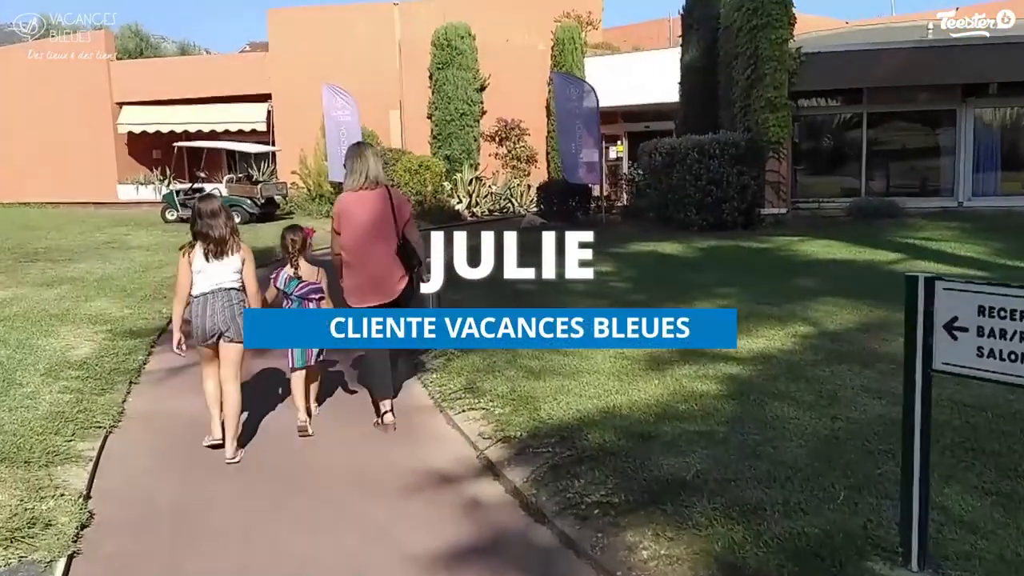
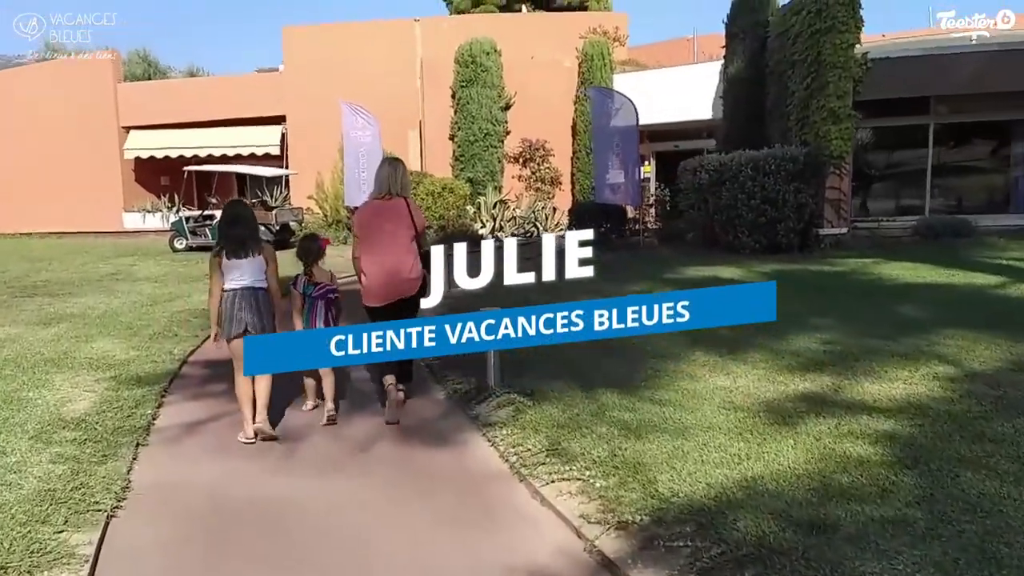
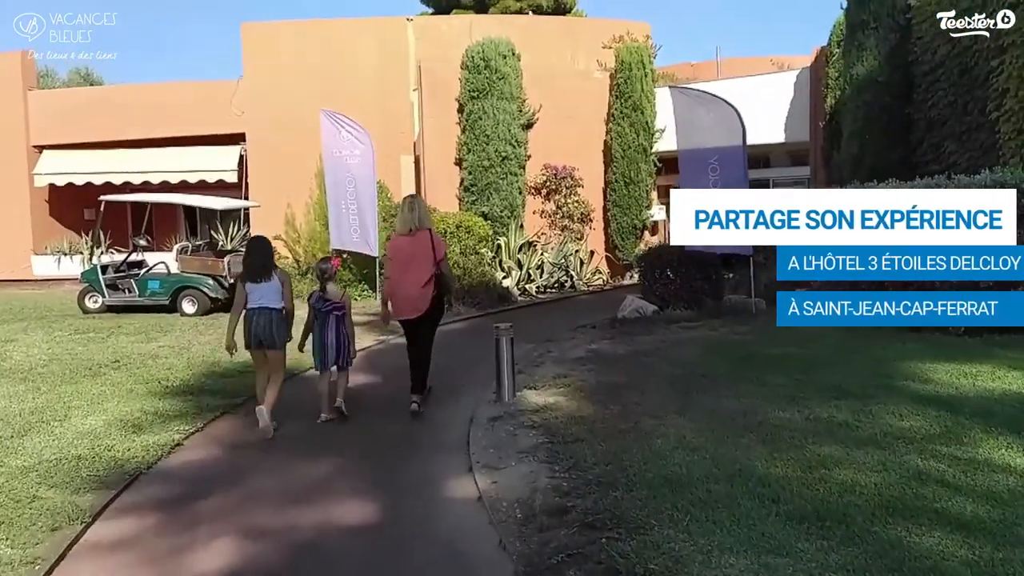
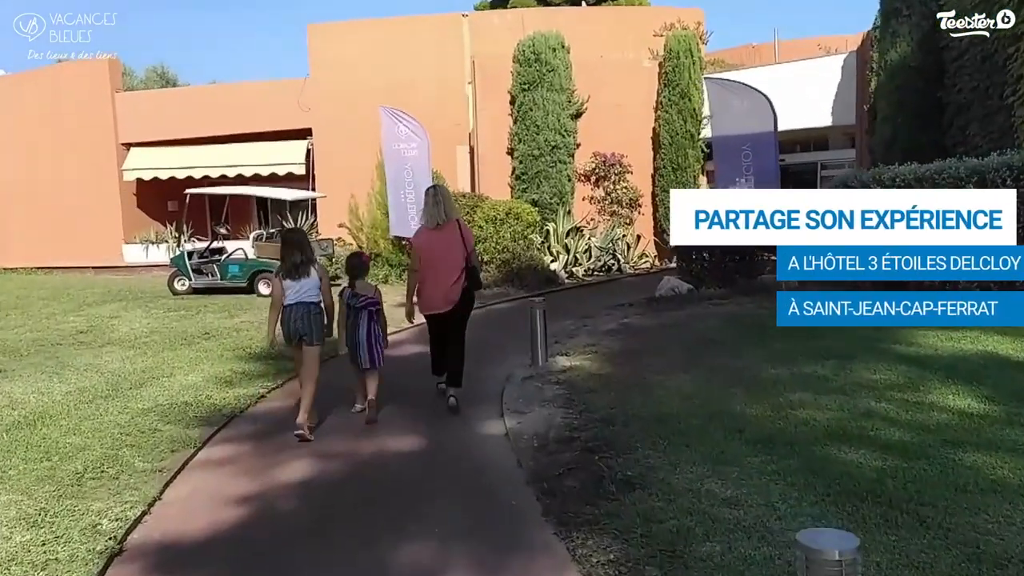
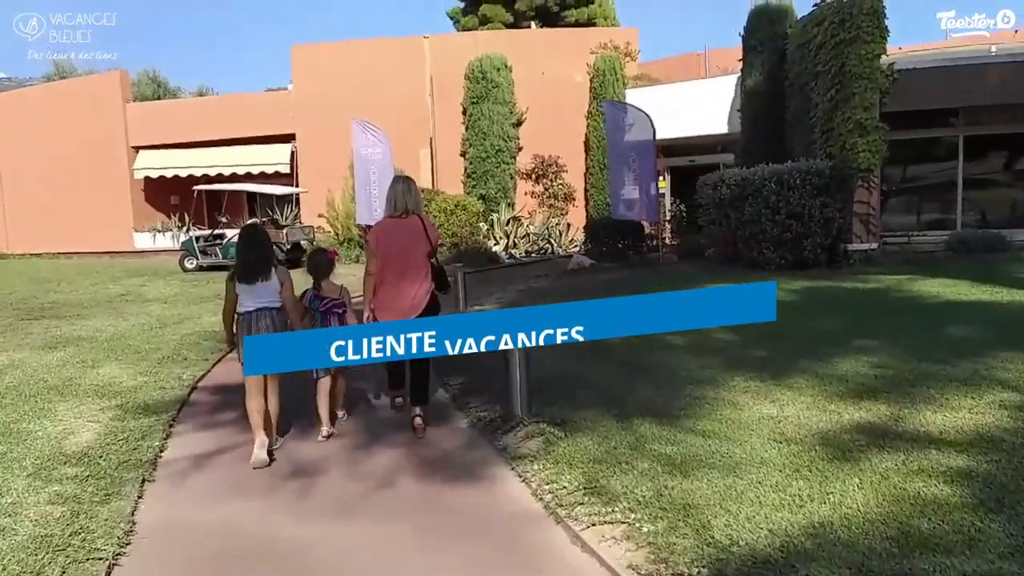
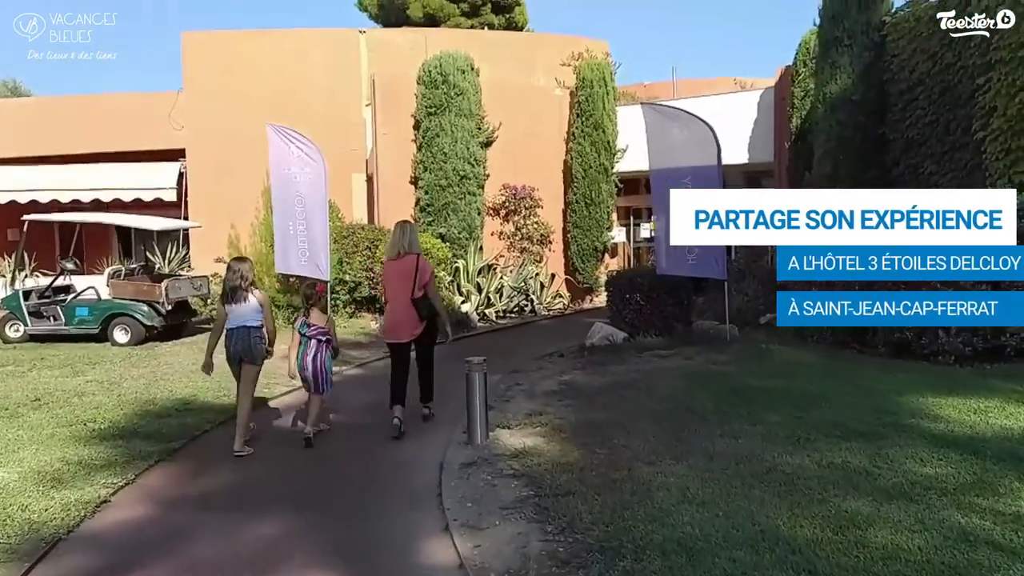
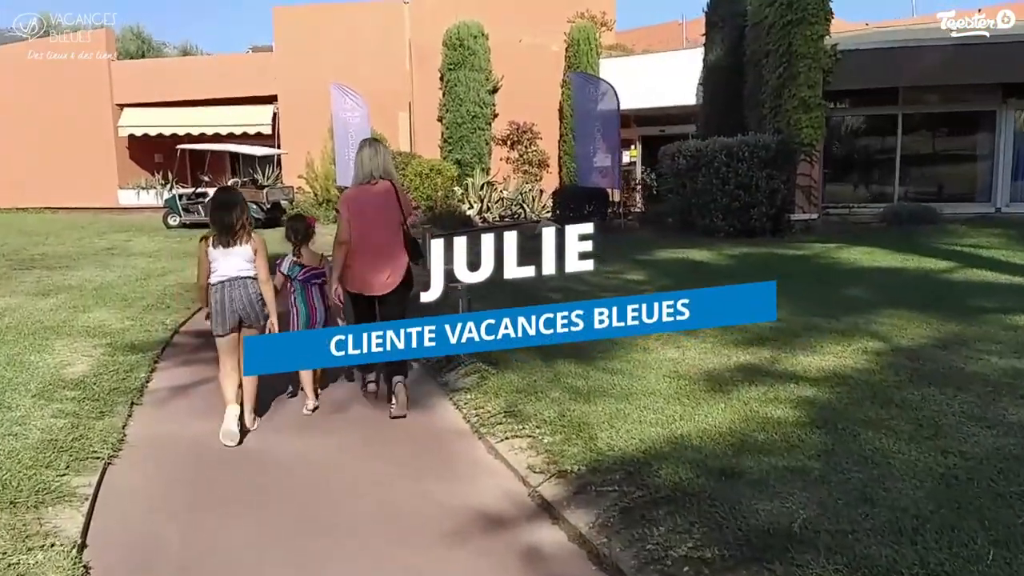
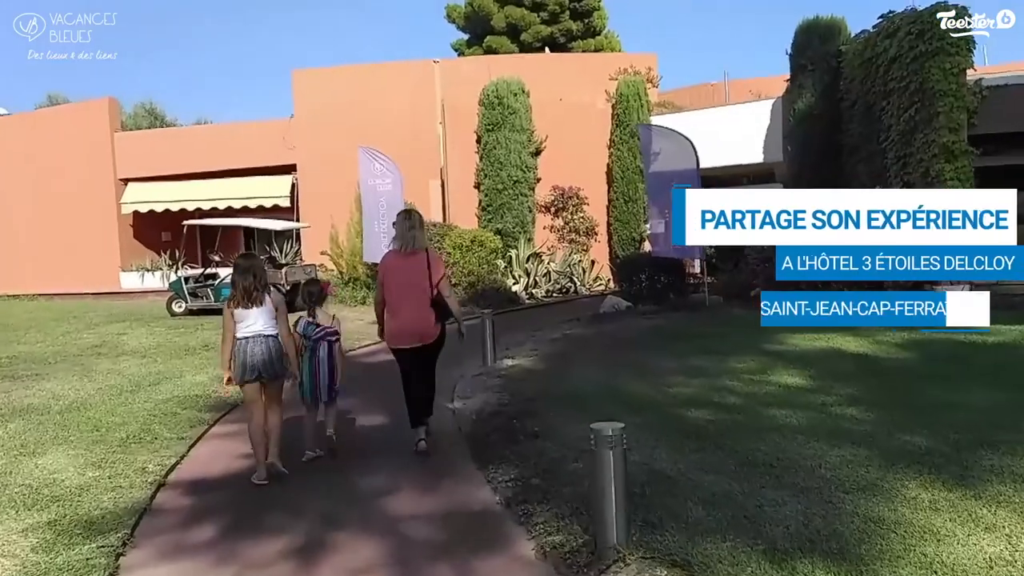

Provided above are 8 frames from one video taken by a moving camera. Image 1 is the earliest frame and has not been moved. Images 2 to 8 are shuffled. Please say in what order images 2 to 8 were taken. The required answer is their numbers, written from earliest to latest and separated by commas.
7, 2, 5, 8, 4, 3, 6
